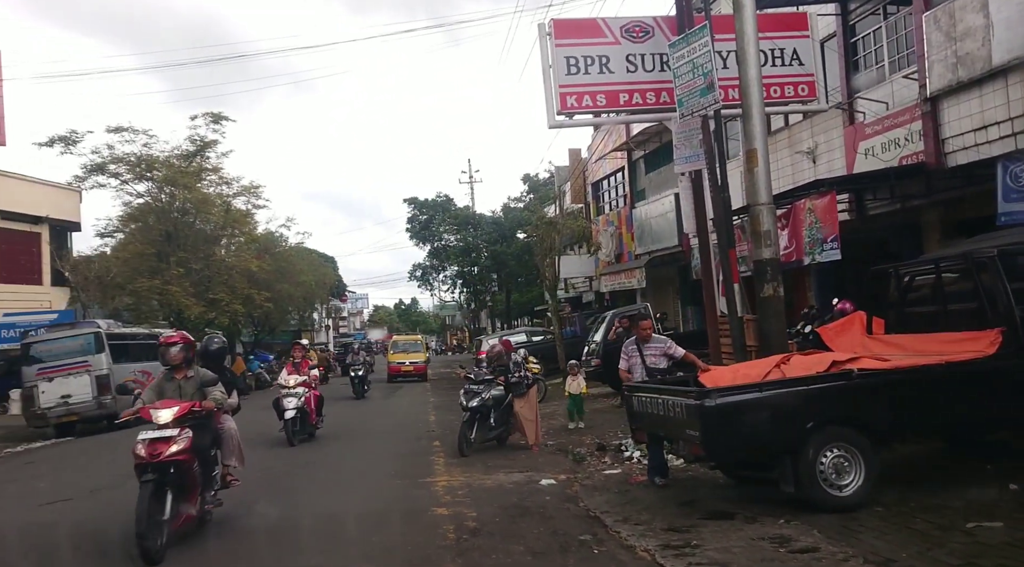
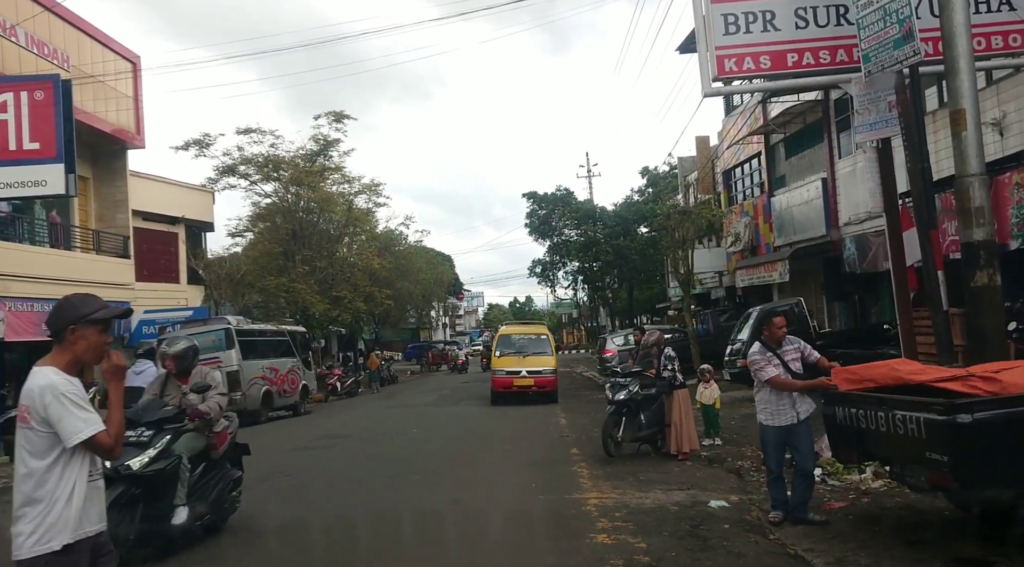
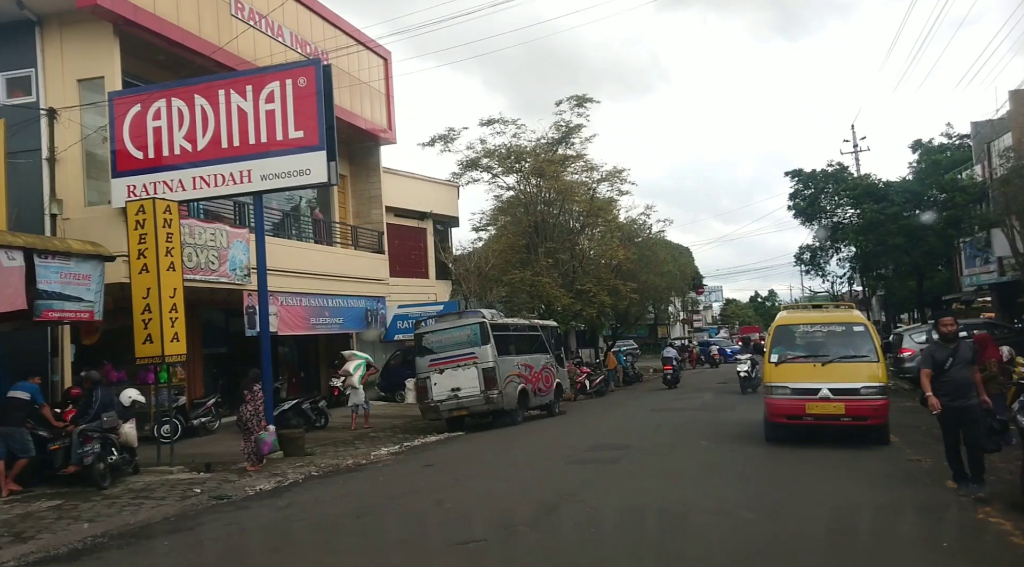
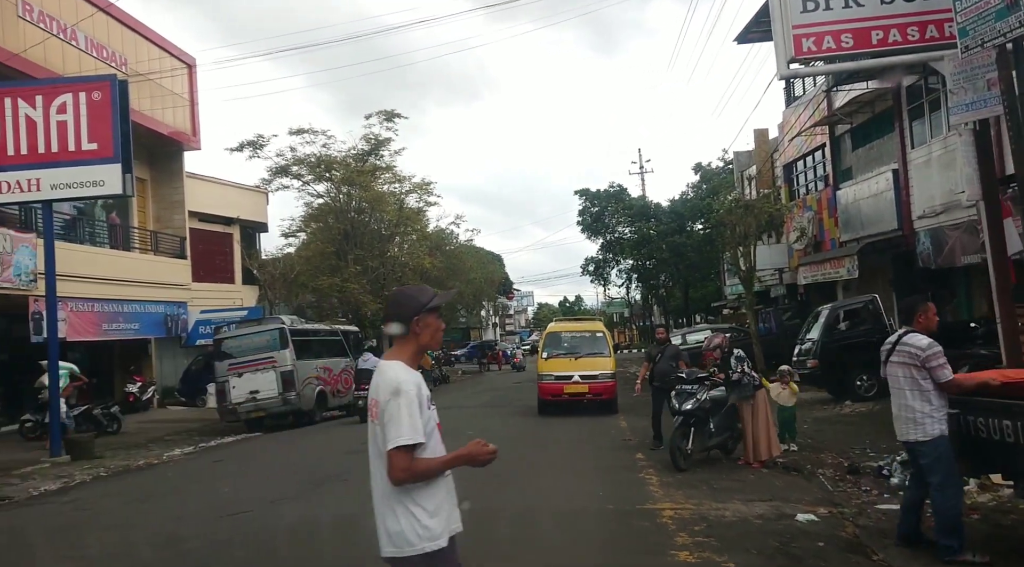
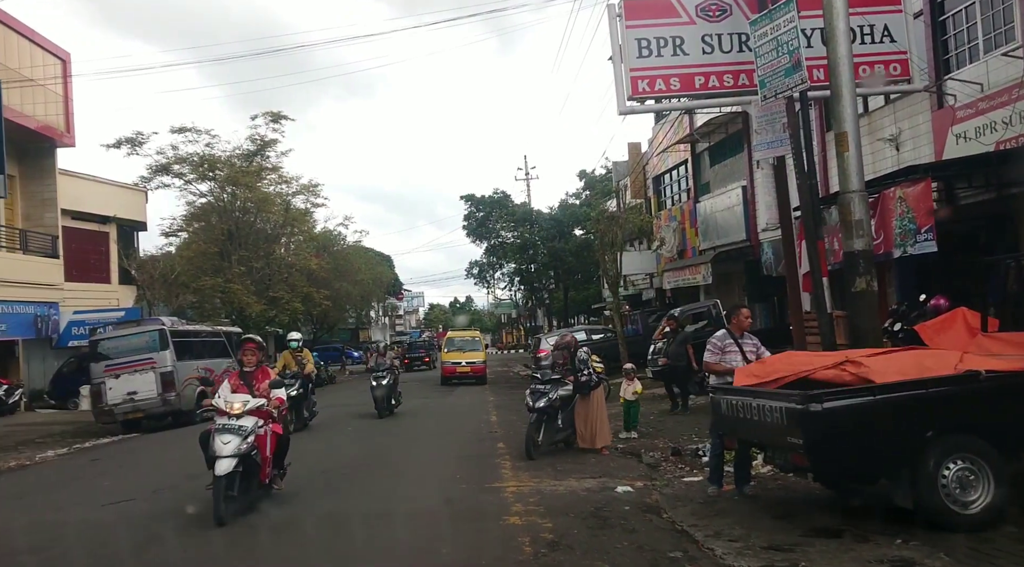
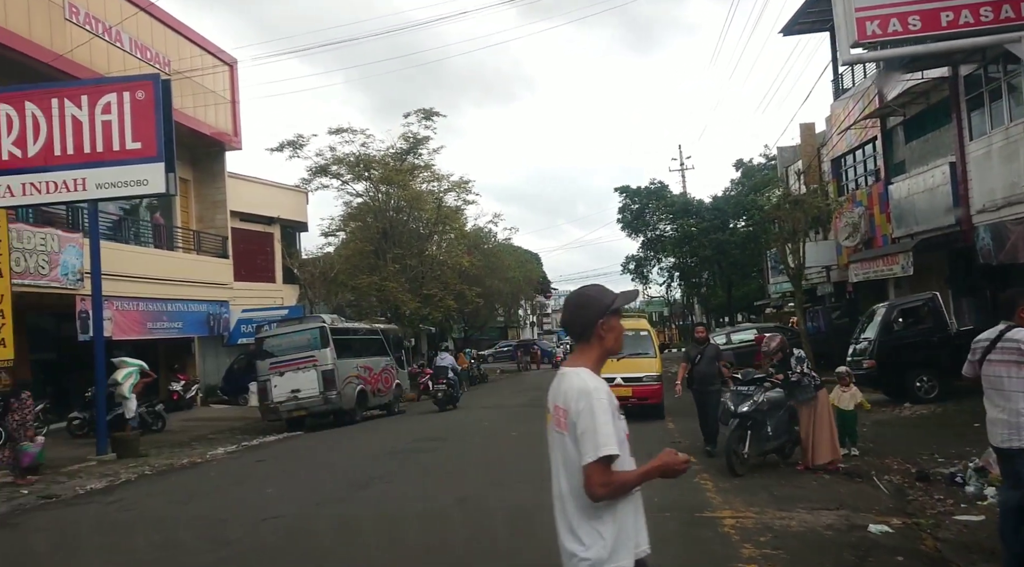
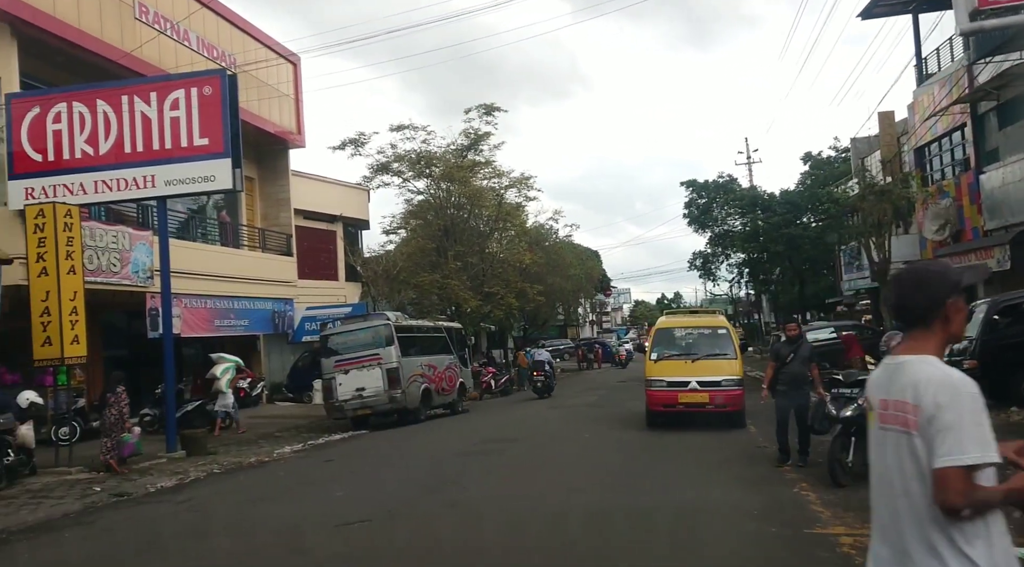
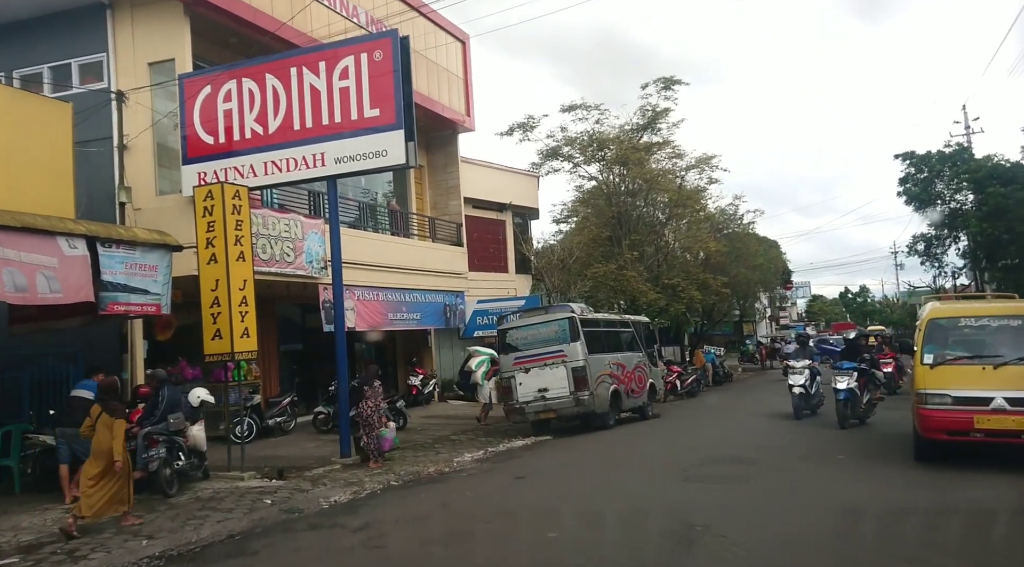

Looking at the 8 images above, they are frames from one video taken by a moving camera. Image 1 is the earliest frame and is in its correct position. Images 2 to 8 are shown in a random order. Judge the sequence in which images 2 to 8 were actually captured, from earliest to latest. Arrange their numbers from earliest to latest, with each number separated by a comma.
5, 2, 4, 6, 7, 3, 8
